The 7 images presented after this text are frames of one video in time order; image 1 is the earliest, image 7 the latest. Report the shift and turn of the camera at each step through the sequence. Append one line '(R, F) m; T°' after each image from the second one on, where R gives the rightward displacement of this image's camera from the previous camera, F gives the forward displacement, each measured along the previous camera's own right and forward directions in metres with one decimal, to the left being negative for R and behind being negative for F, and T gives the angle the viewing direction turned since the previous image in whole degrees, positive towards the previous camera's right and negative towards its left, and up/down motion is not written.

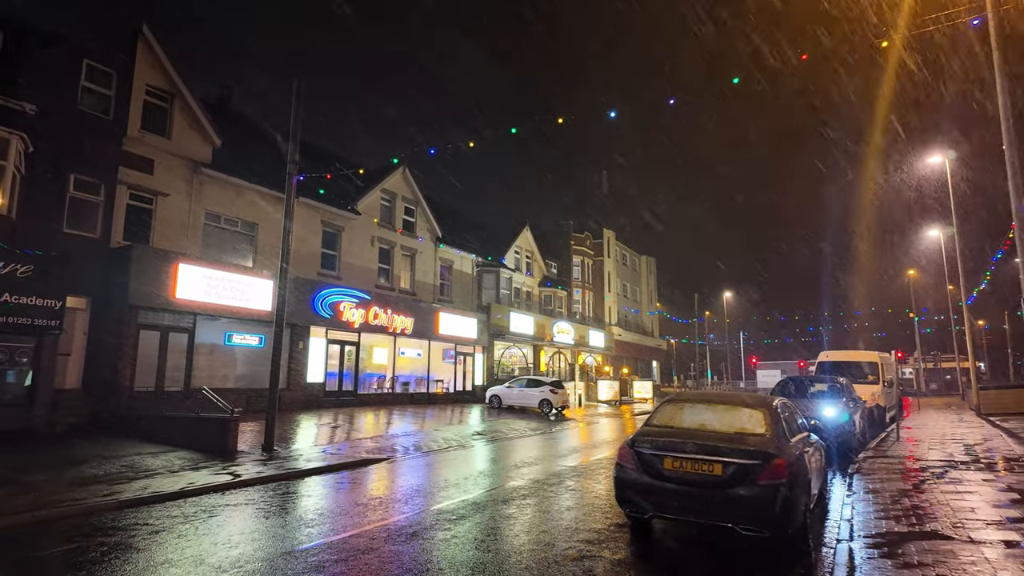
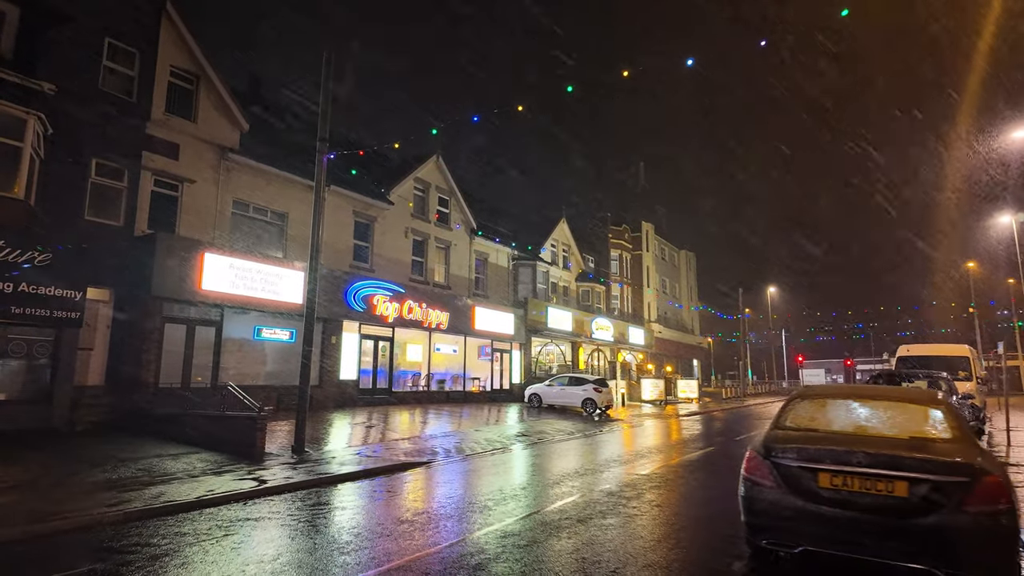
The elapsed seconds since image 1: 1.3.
(-0.5, +1.3) m; -3°
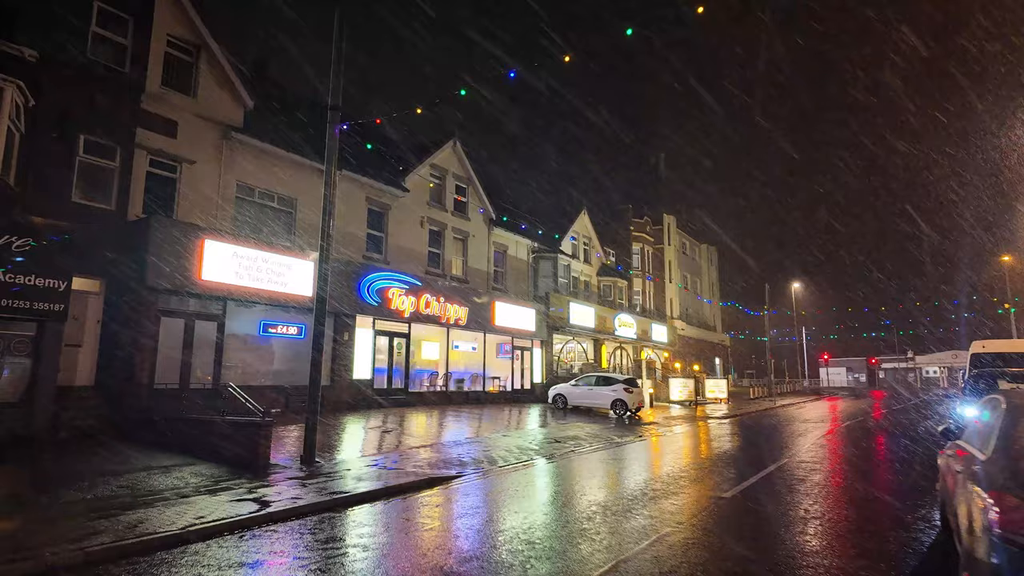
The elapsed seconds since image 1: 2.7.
(-0.6, +1.5) m; -1°
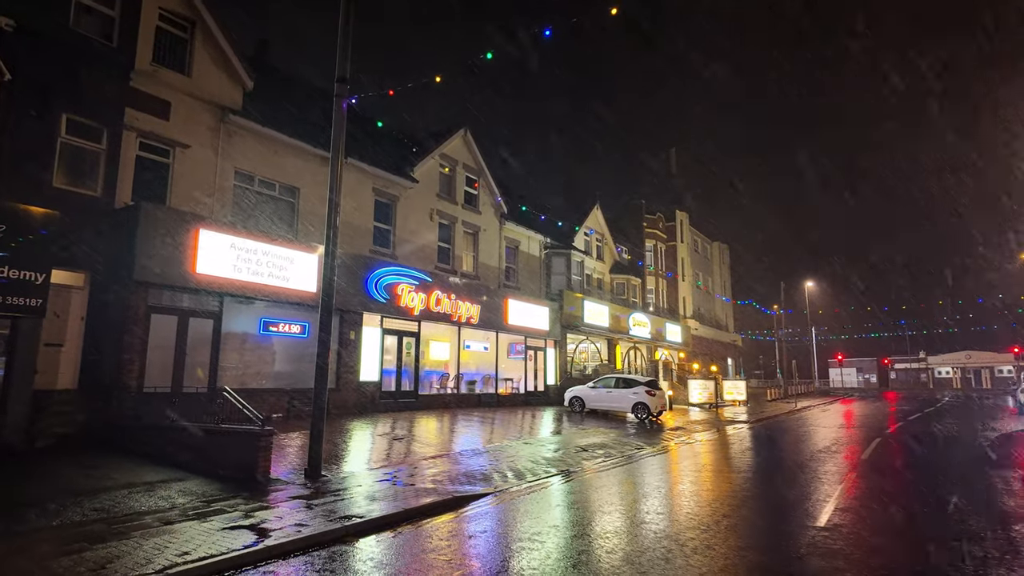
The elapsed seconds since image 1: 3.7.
(-0.5, +1.2) m; 0°
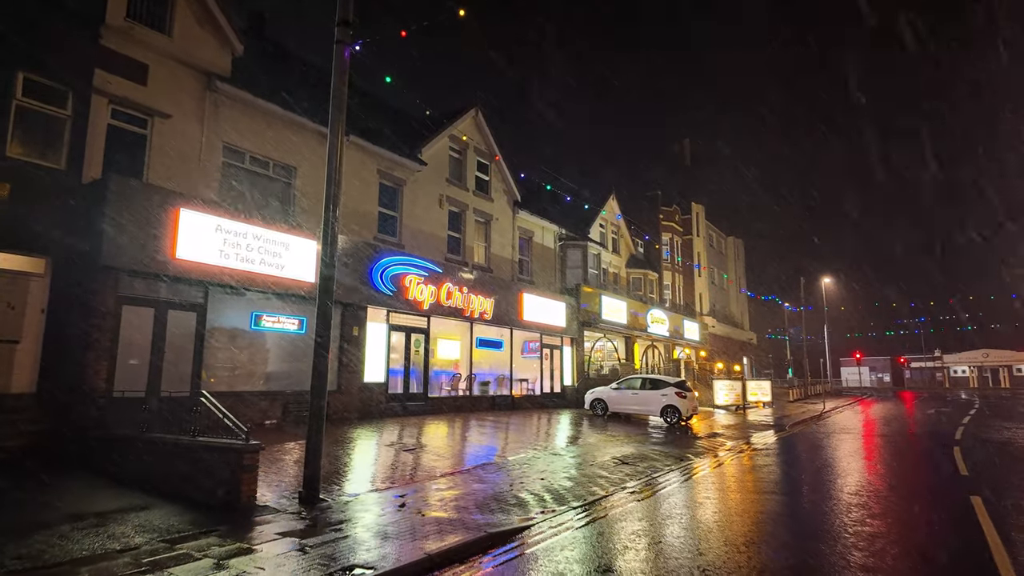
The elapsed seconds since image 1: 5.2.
(-0.5, +1.7) m; 0°
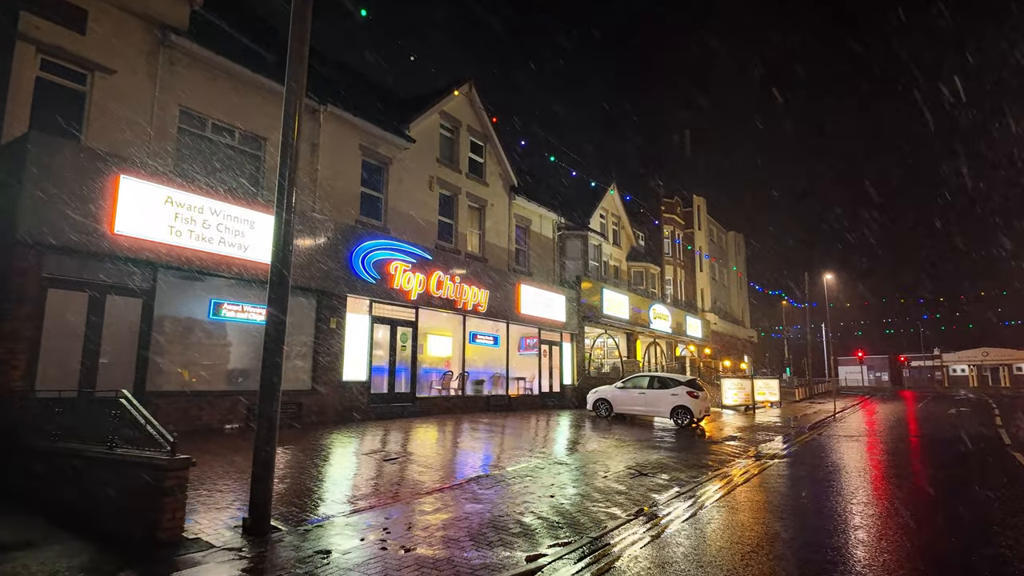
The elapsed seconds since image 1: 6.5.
(-0.1, +1.6) m; +1°
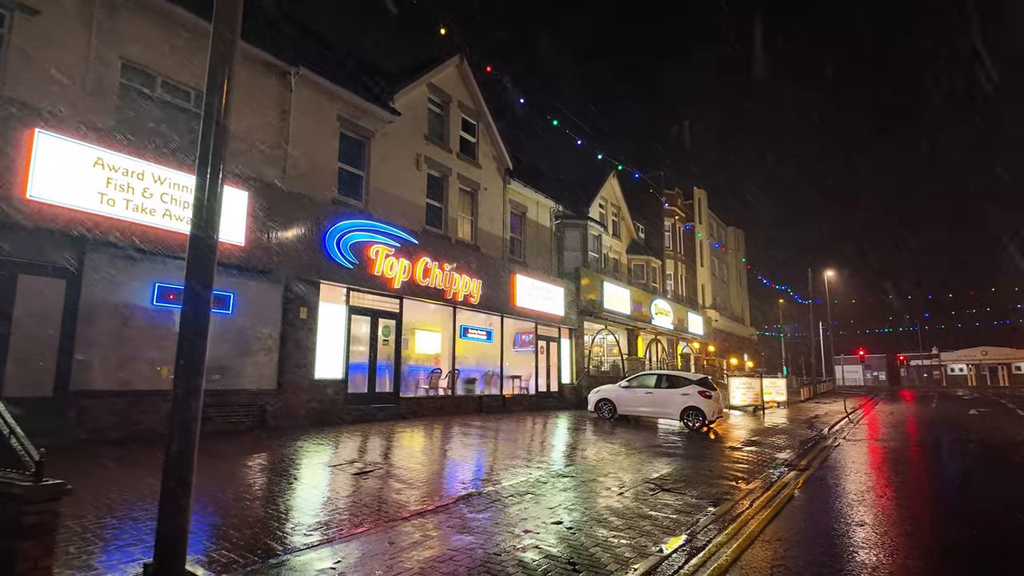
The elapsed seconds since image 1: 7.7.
(-0.1, +1.5) m; +1°
